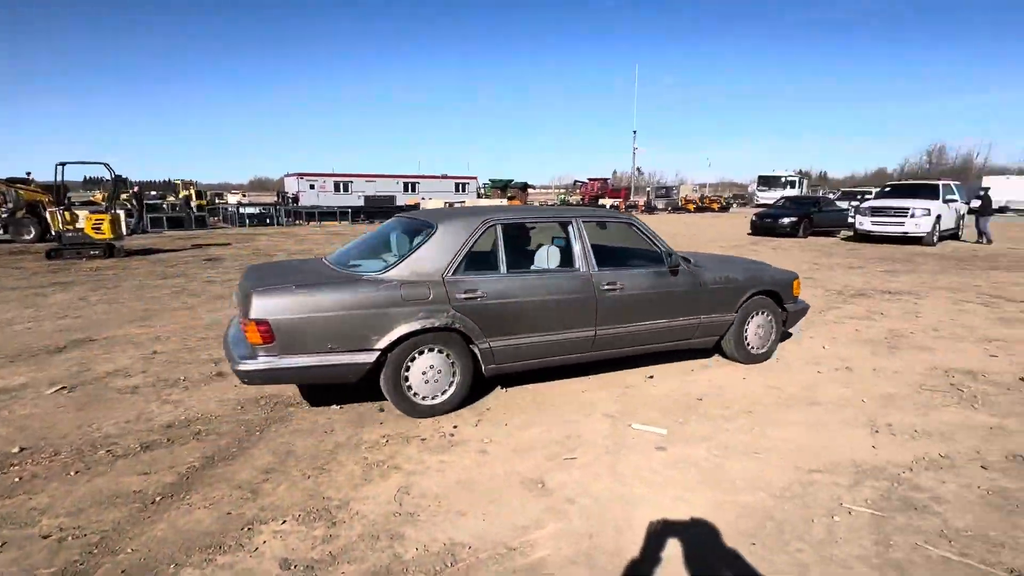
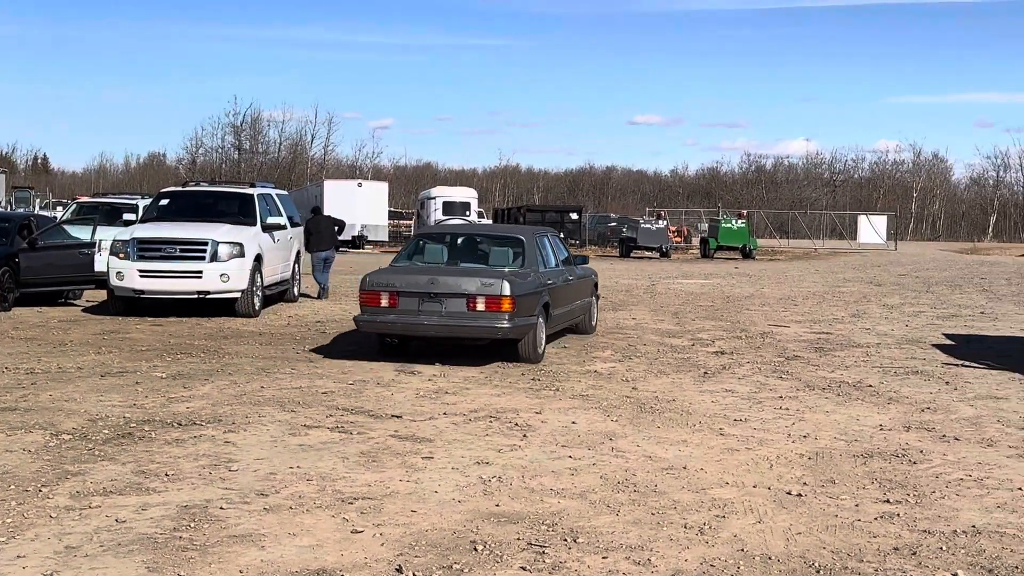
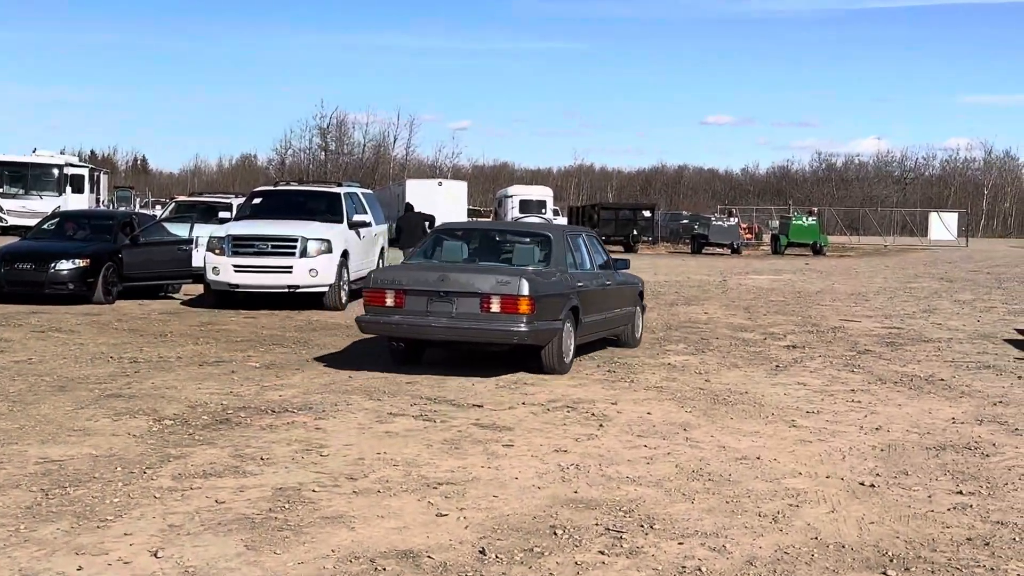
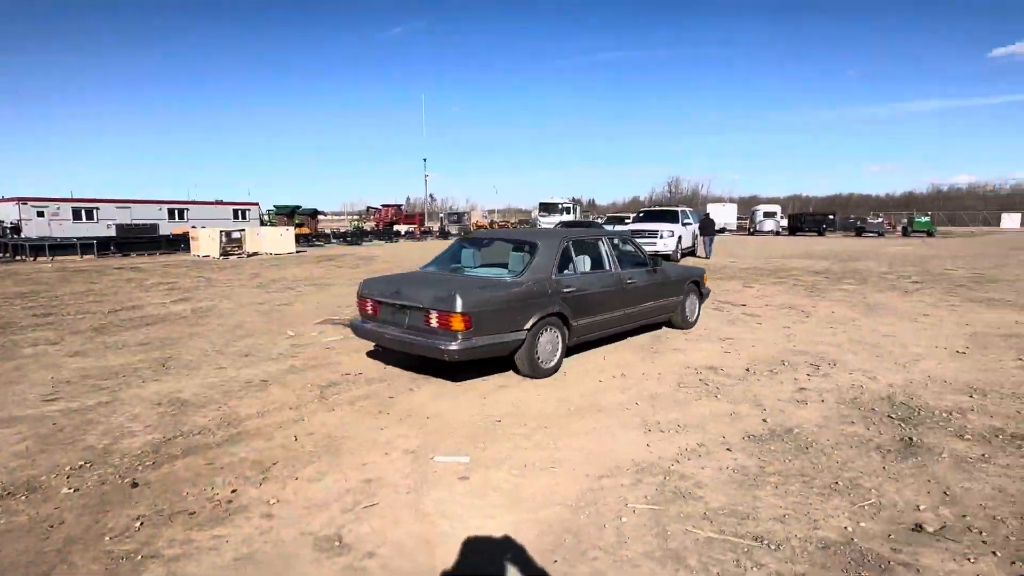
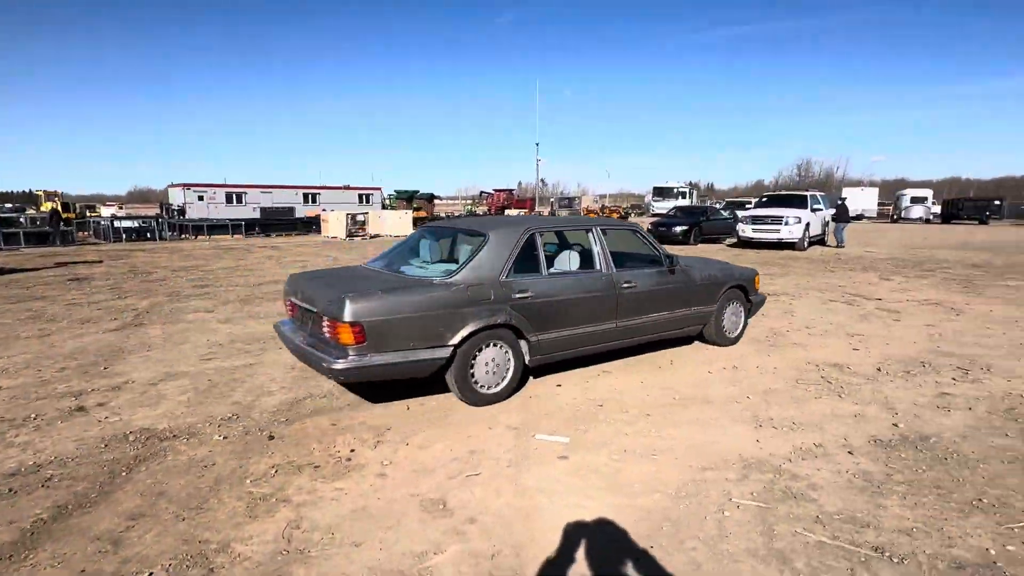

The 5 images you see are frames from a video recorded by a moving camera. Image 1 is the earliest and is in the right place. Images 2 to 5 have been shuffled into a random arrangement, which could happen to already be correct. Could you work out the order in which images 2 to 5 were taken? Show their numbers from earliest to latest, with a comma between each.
5, 4, 3, 2
